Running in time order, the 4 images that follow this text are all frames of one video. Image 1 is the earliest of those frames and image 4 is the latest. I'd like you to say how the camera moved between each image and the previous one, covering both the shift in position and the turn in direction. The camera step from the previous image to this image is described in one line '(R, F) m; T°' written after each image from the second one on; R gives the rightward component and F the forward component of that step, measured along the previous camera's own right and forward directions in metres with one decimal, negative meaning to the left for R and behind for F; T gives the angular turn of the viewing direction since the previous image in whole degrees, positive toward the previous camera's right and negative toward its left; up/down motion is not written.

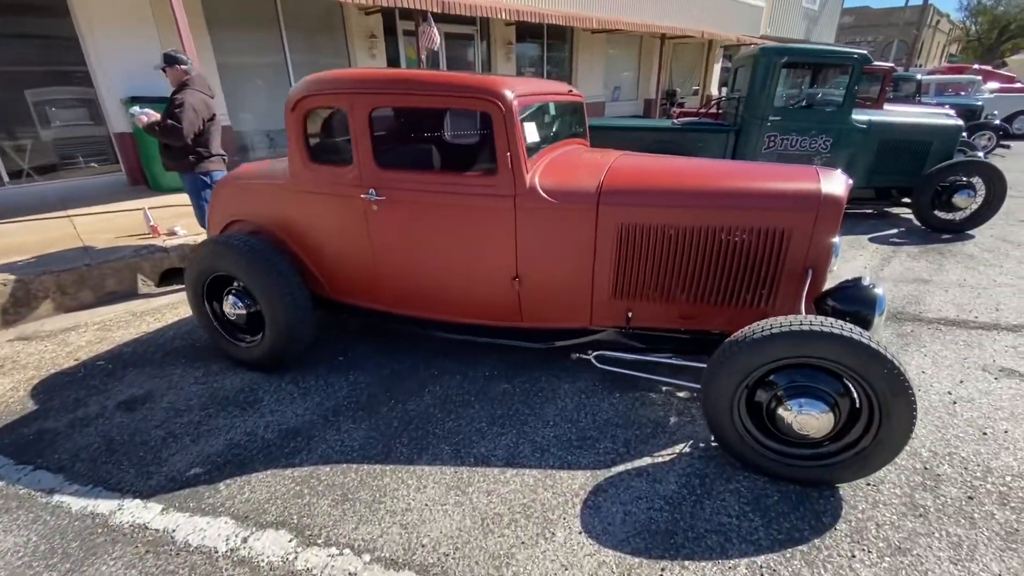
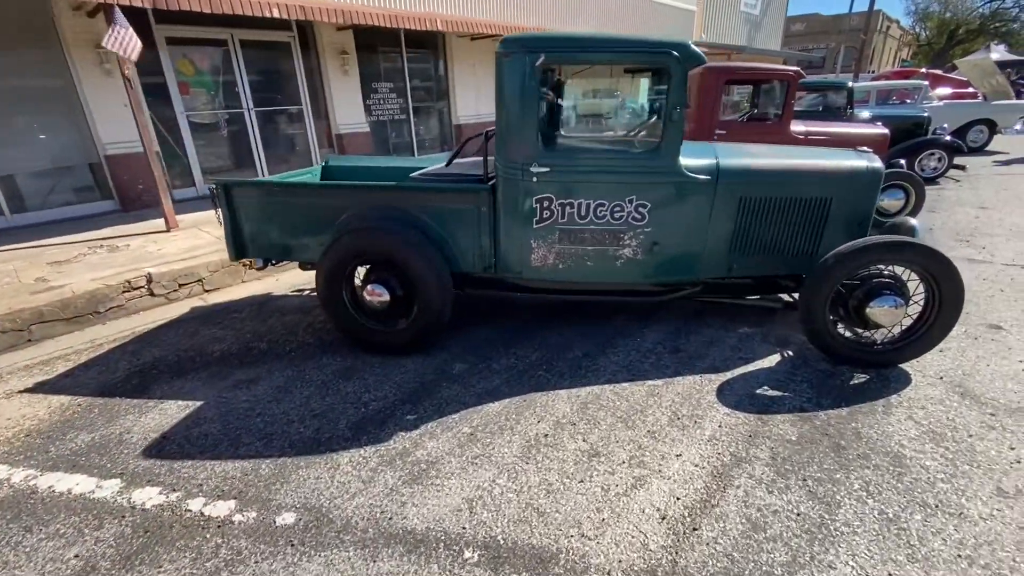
(+2.8, +2.5) m; +2°
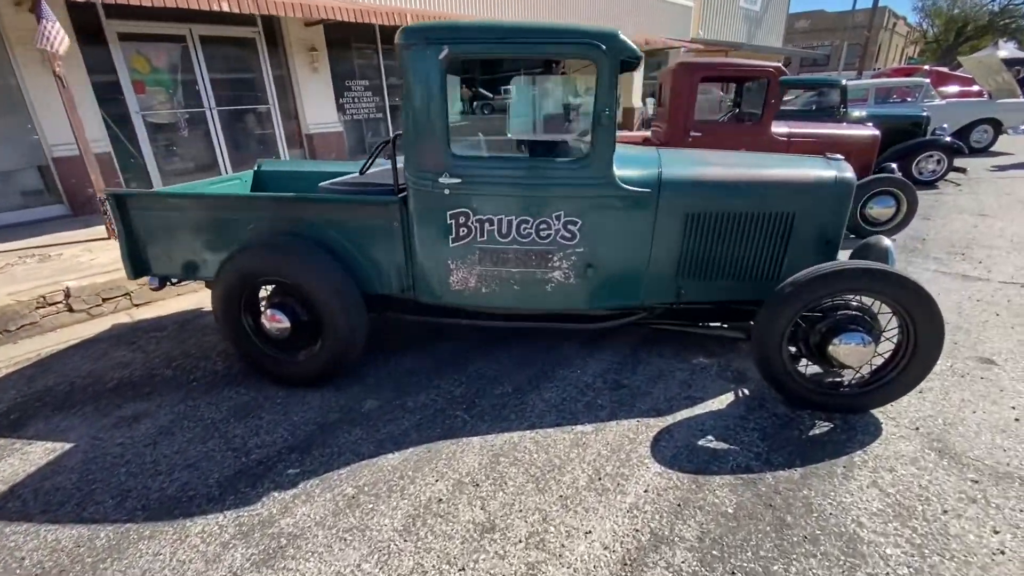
(+0.5, +0.4) m; -1°
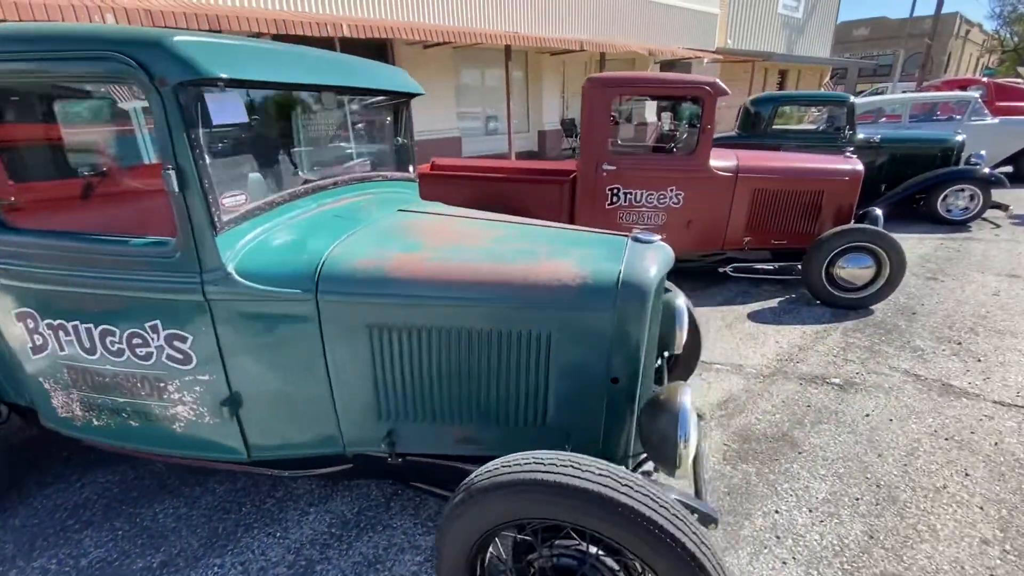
(+1.6, +1.1) m; -5°
